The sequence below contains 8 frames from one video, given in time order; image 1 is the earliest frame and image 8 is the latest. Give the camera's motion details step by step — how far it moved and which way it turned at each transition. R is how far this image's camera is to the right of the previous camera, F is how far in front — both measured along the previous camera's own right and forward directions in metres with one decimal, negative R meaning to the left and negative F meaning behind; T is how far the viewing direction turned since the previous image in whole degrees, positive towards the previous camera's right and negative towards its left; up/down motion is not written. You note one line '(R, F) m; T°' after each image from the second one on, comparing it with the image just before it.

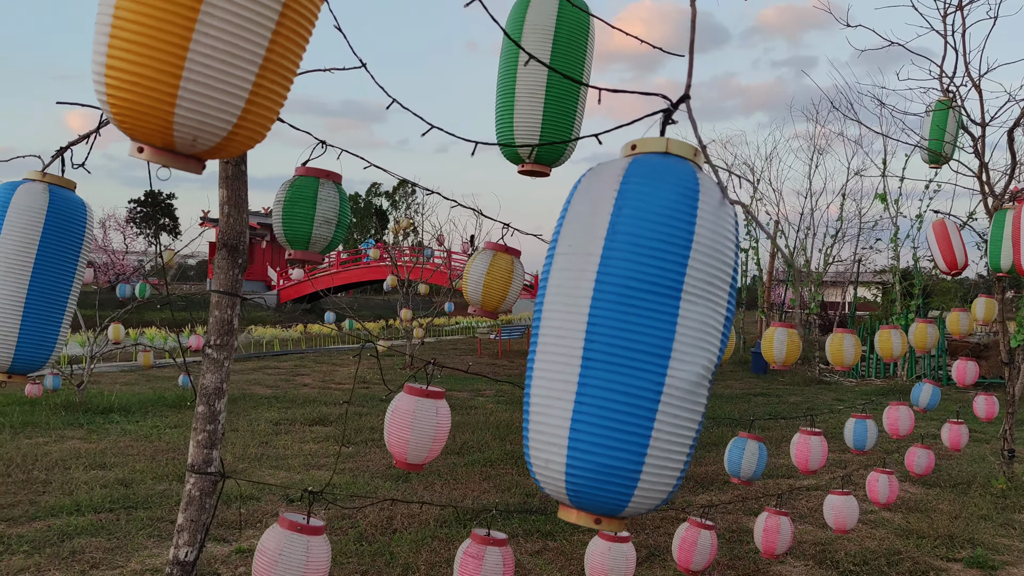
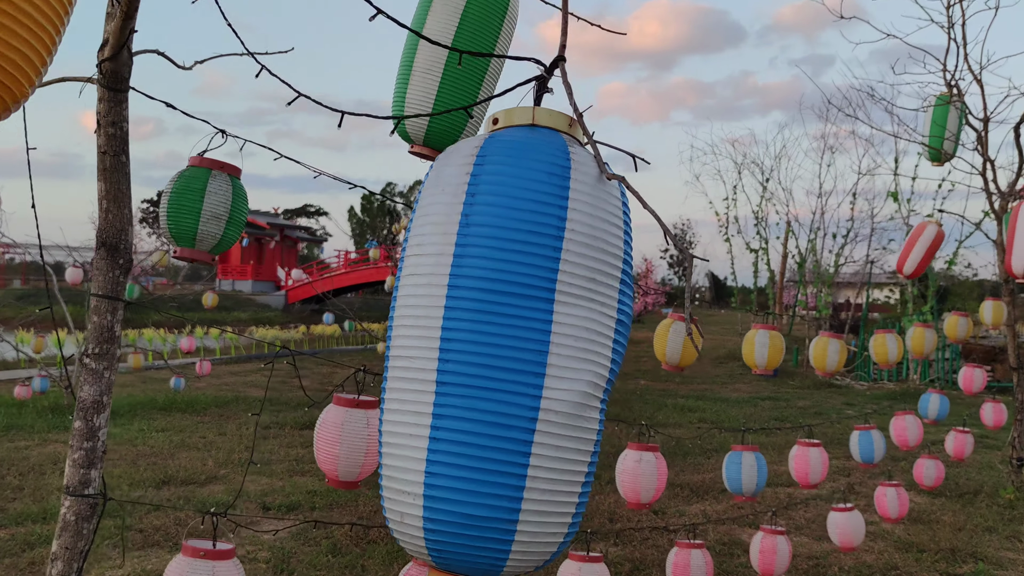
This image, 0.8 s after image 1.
(+0.2, +0.2) m; -1°
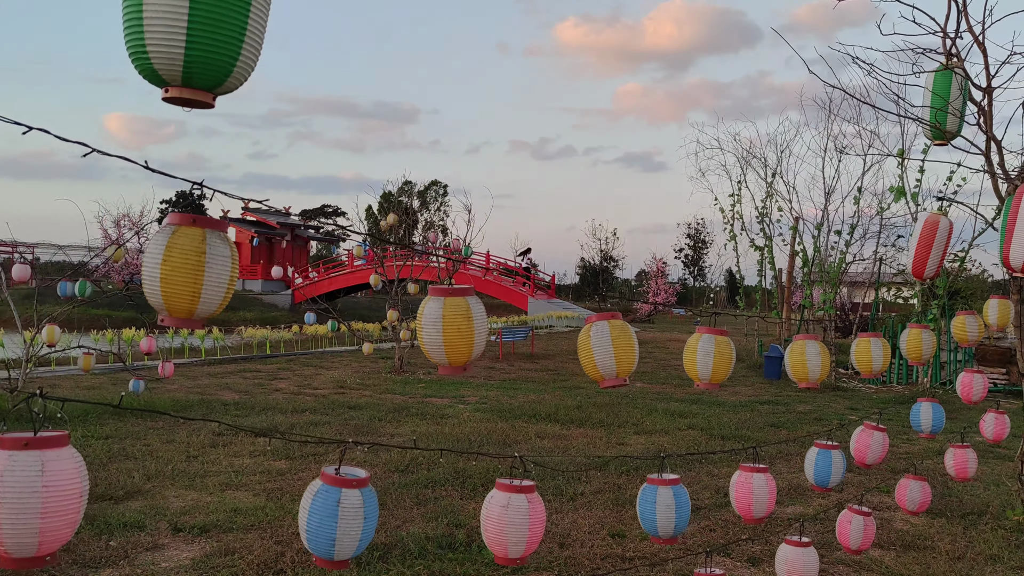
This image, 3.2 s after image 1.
(+0.6, +0.6) m; -2°
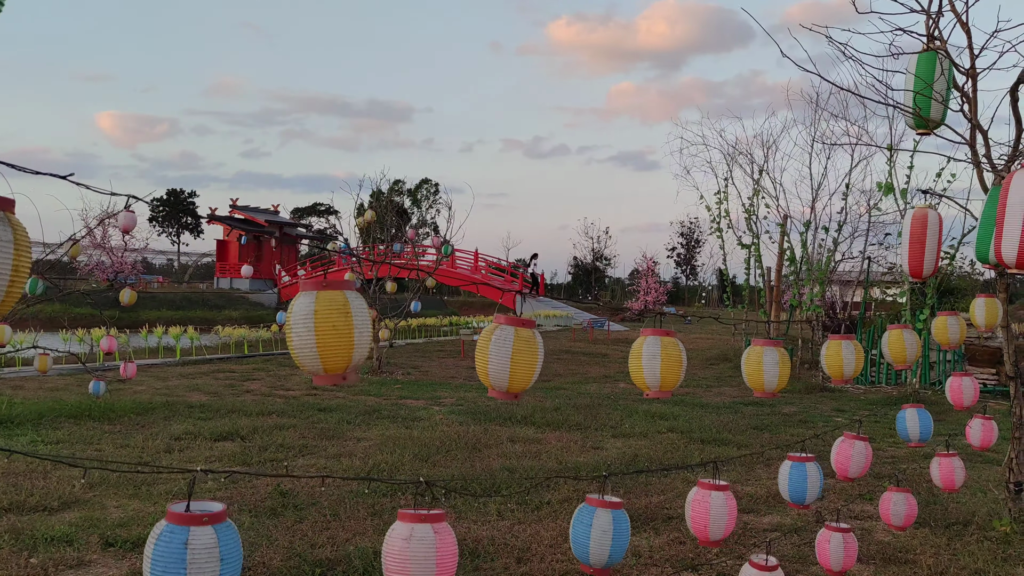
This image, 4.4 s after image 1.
(+0.3, +0.3) m; 0°
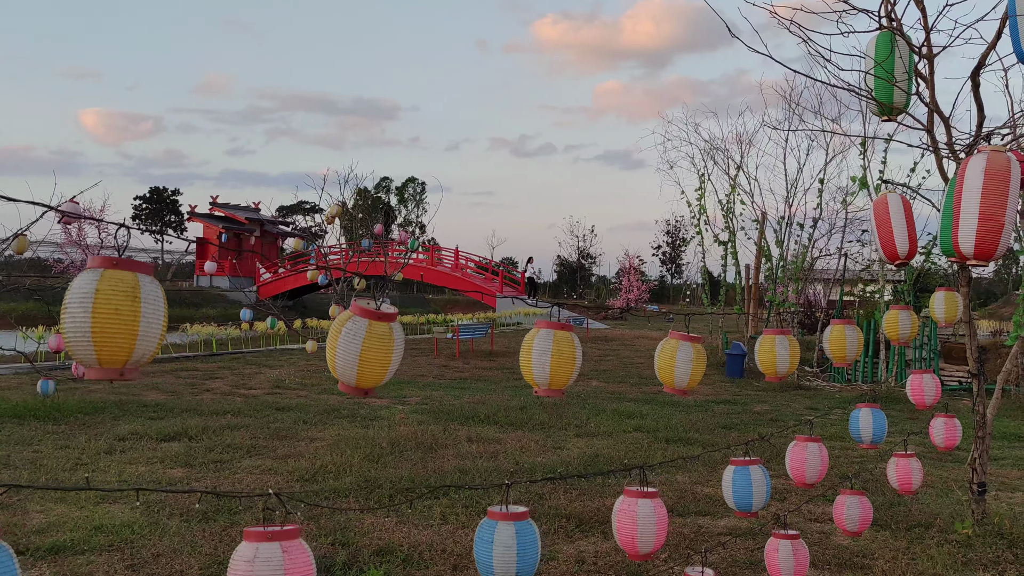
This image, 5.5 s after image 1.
(+0.3, +0.2) m; +1°
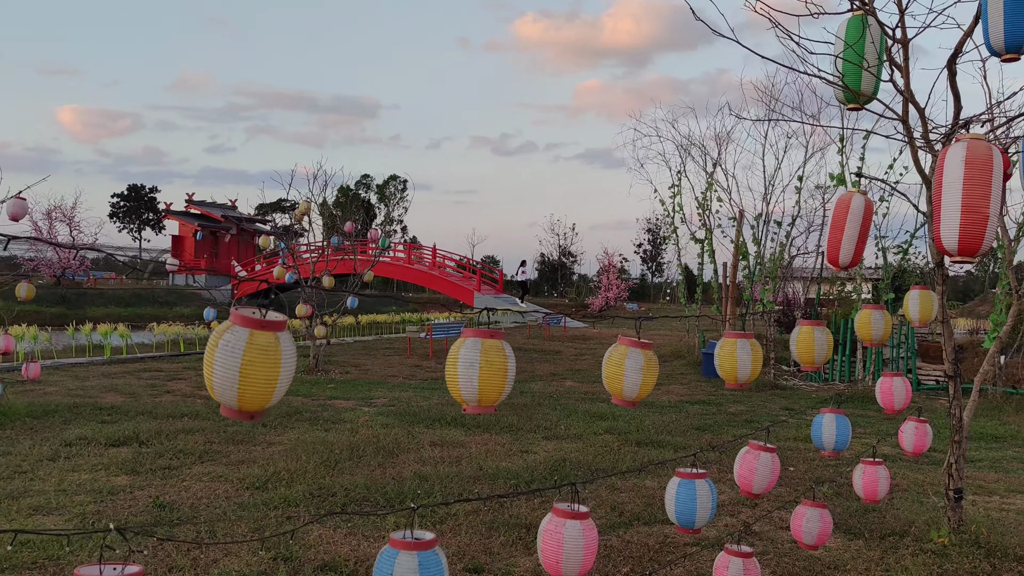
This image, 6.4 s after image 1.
(+0.2, +0.2) m; +1°
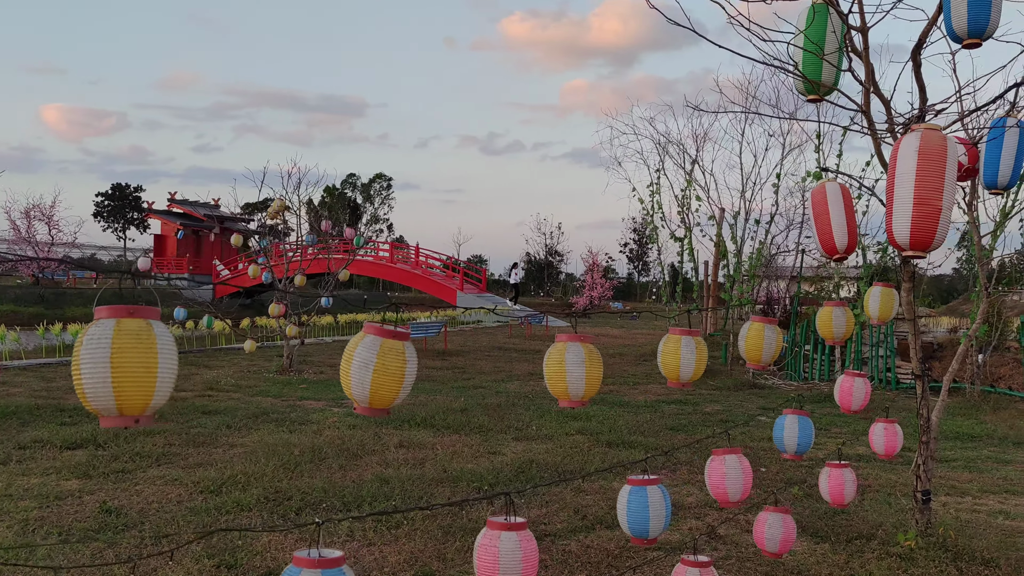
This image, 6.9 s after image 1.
(+0.2, +0.1) m; +1°
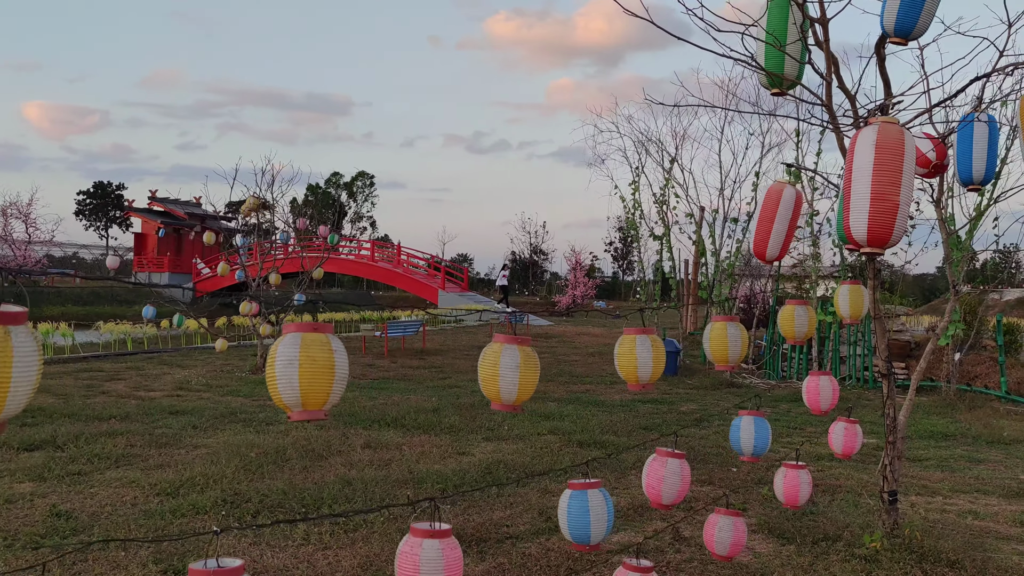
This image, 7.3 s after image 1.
(+0.2, +0.1) m; +1°
